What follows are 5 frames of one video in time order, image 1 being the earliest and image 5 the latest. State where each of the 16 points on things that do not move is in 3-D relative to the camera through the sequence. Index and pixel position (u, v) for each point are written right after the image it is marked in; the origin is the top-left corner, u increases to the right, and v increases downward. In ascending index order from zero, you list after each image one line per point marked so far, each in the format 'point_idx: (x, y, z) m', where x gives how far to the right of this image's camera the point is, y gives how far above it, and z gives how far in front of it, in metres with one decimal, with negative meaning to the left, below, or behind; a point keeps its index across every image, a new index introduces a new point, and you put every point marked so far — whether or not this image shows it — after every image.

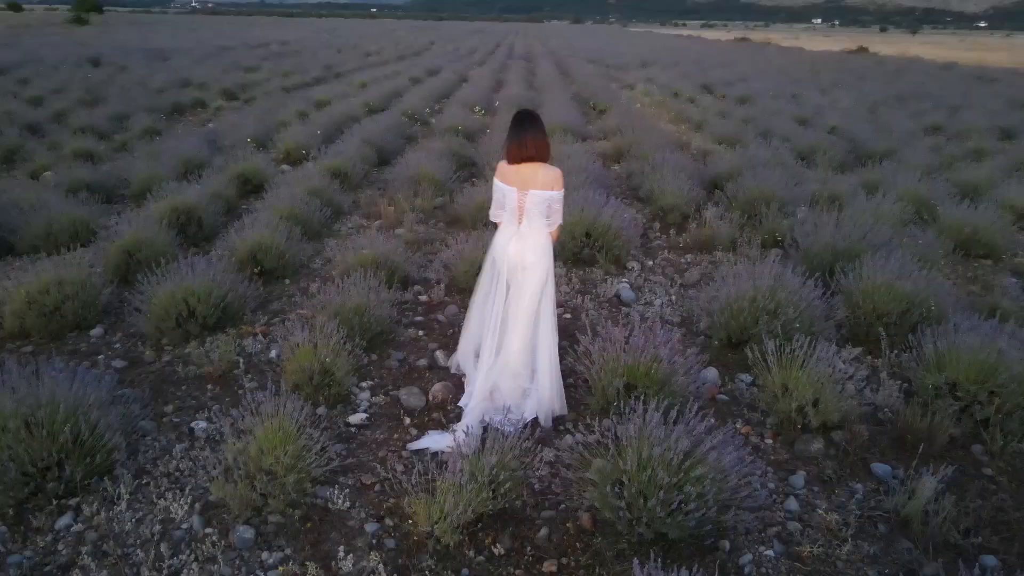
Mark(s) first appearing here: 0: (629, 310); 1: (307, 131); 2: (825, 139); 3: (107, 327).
0: (+1.1, -0.2, +6.7) m
1: (-3.7, +2.8, +13.5) m
2: (+5.7, +2.7, +13.6) m
3: (-3.4, -0.3, +6.1) m
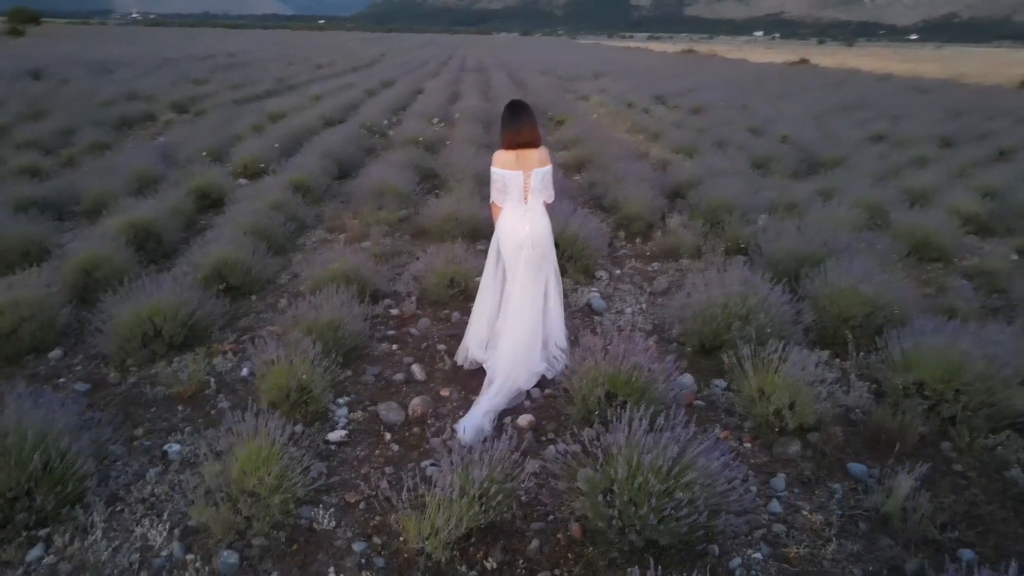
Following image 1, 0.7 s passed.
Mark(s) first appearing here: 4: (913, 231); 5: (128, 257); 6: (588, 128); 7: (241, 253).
0: (+0.8, -0.3, +6.7) m
1: (-4.5, +2.5, +13.3) m
2: (+5.0, +2.7, +14.0) m
3: (-3.6, -0.5, +5.9) m
4: (+4.7, +0.7, +8.7) m
5: (-3.8, +0.3, +7.3) m
6: (+1.5, +3.1, +15.6) m
7: (-2.6, +0.3, +7.1) m
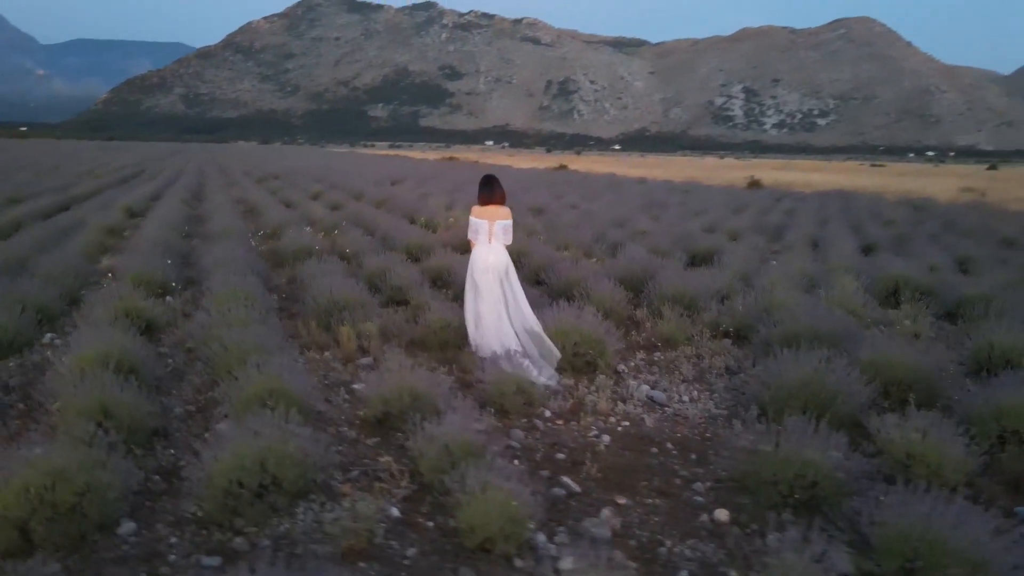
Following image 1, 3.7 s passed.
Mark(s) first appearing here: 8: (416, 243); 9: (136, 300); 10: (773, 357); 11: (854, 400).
0: (+1.5, -1.1, +6.8) m
1: (-5.8, +0.4, +11.7) m
2: (+3.0, +1.0, +15.4) m
3: (-2.4, -1.5, +4.7) m
4: (+4.5, -0.2, +10.1) m
5: (-3.1, -0.9, +6.0) m
6: (-0.9, +1.0, +15.8) m
7: (-1.9, -0.8, +6.2) m
8: (-1.9, +0.9, +14.2) m
9: (-4.7, -0.1, +9.2) m
10: (+2.6, -0.7, +7.6) m
11: (+2.9, -0.9, +6.3) m
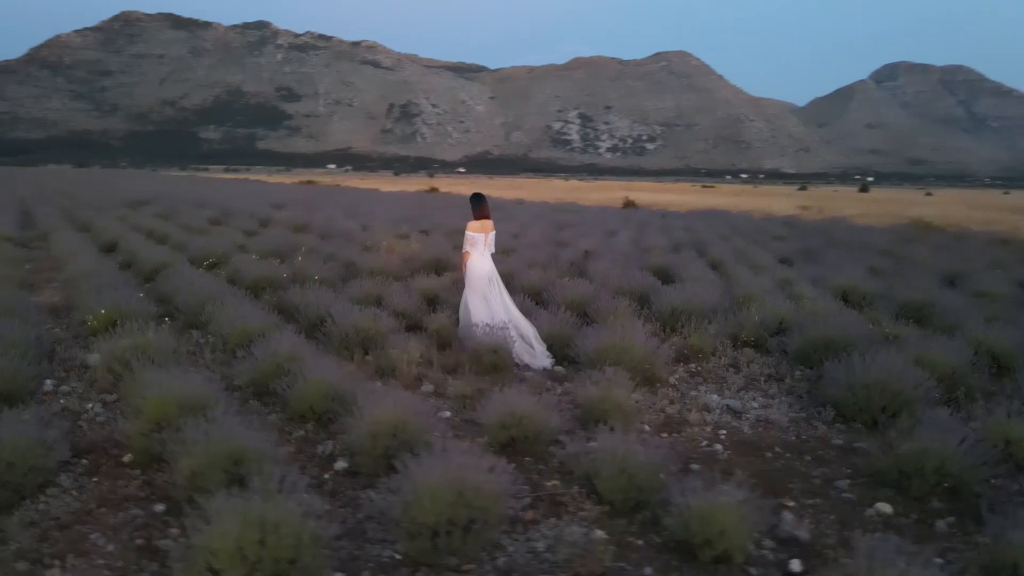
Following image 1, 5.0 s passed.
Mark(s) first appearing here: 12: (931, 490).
0: (+2.4, -1.2, +7.2) m
1: (-5.8, -0.1, +10.6) m
2: (+2.1, +0.6, +15.9) m
3: (-1.0, -1.6, +4.3) m
4: (+4.7, -0.3, +11.0) m
5: (-2.0, -1.1, +5.5) m
6: (-1.8, +0.5, +15.6) m
7: (-0.9, -1.0, +5.9) m
8: (-2.4, +0.4, +13.8) m
9: (-4.2, -0.5, +8.3) m
10: (+3.3, -0.8, +8.1) m
11: (+3.9, -1.0, +6.9) m
12: (+3.1, -1.5, +5.4) m
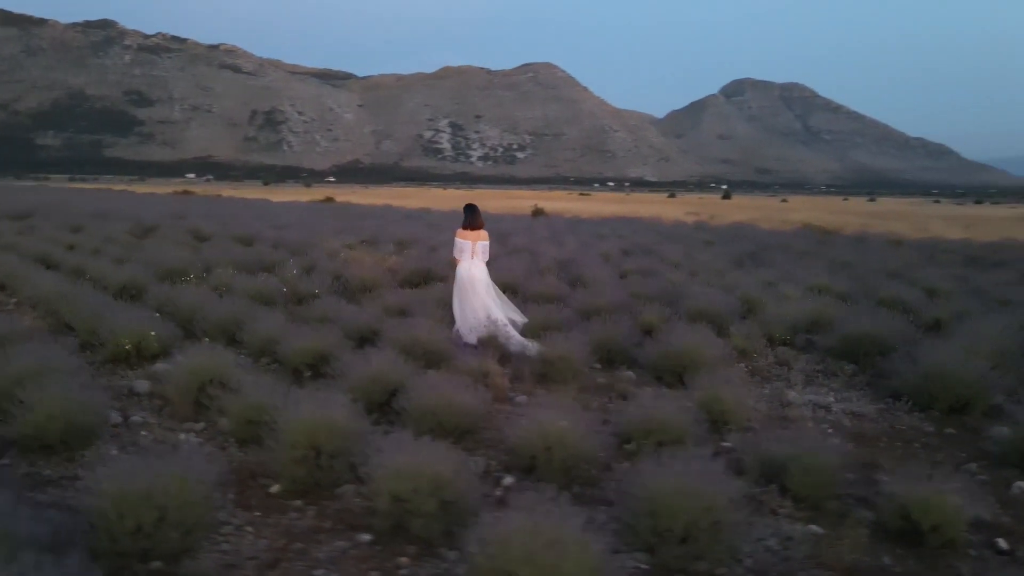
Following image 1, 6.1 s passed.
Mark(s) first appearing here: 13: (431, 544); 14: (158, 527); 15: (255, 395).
0: (+3.4, -1.2, +7.6) m
1: (-5.2, -0.4, +9.7) m
2: (+1.7, +0.5, +16.2) m
3: (+0.5, -1.7, +4.2) m
4: (+5.0, -0.3, +11.7) m
5: (-0.7, -1.2, +5.2) m
6: (-2.1, +0.3, +15.2) m
7: (+0.4, -1.0, +5.8) m
8: (-2.4, +0.2, +13.4) m
9: (-3.2, -0.7, +7.7) m
10: (+4.2, -0.8, +8.7) m
11: (+4.9, -1.0, +7.6) m
12: (+4.4, -1.4, +5.9) m
13: (-0.5, -1.6, +4.6) m
14: (-2.1, -1.4, +4.4) m
15: (-2.3, -0.9, +6.5) m
